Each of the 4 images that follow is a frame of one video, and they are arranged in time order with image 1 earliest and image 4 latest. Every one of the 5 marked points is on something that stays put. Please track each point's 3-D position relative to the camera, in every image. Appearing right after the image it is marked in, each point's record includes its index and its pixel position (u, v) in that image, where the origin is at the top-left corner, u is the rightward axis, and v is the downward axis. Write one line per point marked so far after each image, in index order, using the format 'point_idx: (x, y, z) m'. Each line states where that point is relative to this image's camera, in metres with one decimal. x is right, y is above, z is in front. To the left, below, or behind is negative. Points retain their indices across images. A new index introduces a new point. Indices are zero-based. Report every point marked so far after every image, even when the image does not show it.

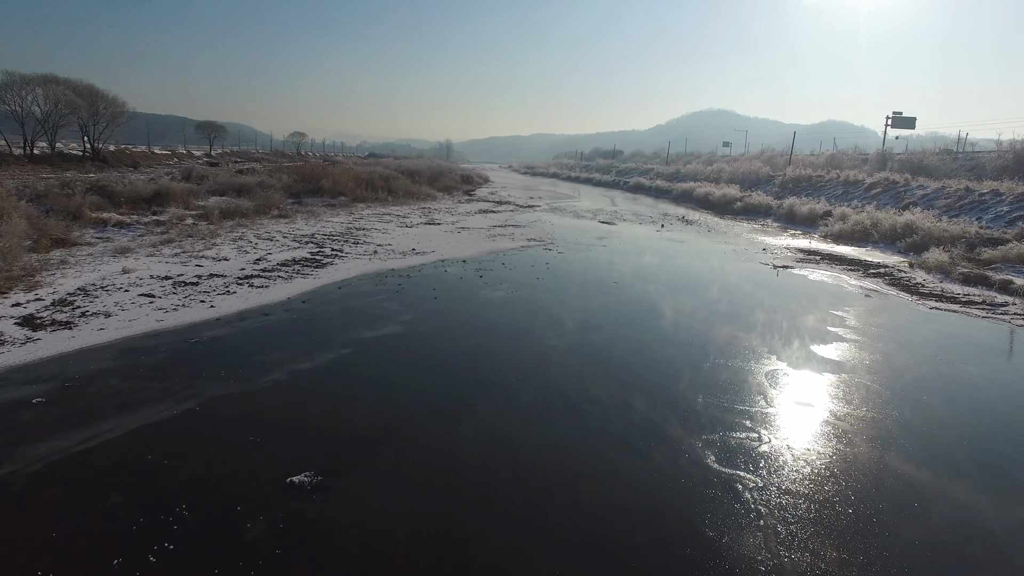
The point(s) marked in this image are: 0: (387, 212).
0: (-3.7, +2.3, +19.8) m
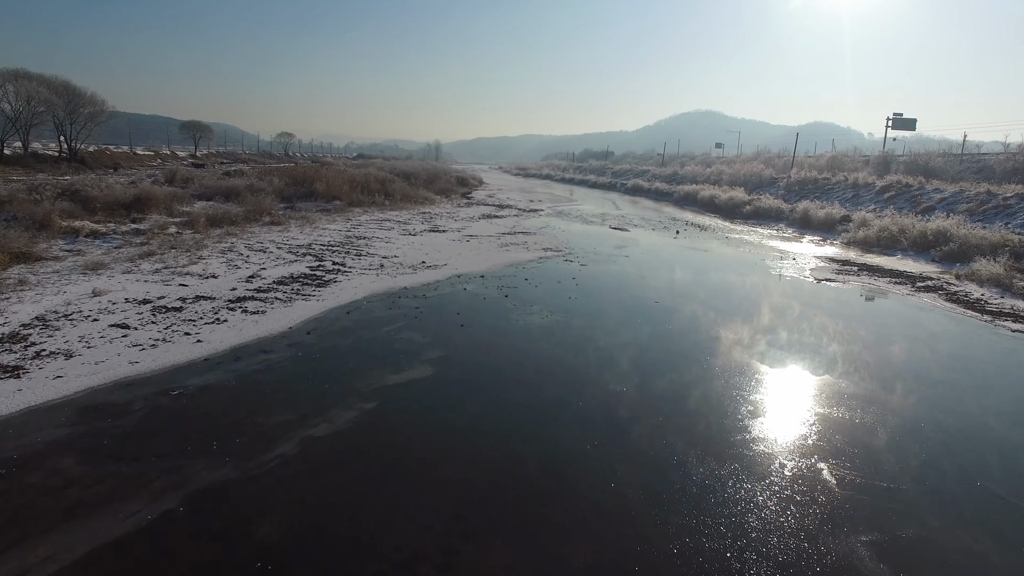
0: (-3.5, +1.9, +18.5) m
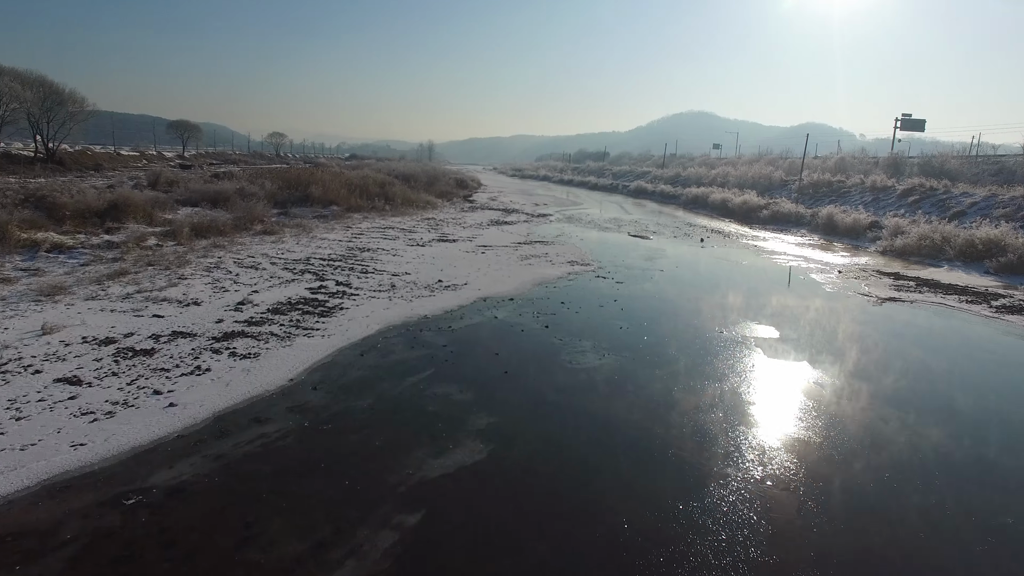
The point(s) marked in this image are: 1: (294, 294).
0: (-3.2, +1.6, +17.0) m
1: (-2.8, -0.1, +8.5) m
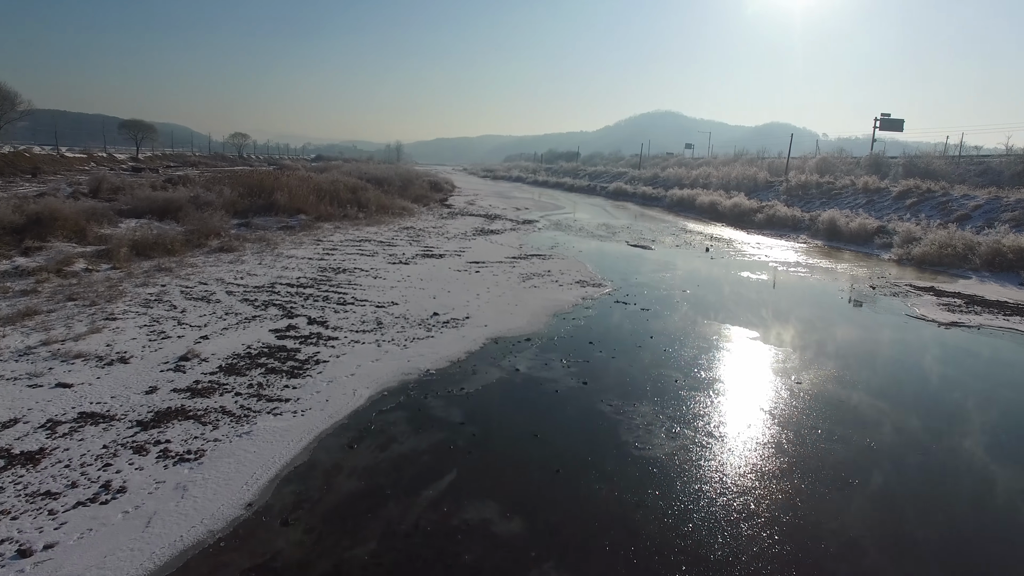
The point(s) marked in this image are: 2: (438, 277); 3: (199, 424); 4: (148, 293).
0: (-3.4, +1.2, +15.1) m
1: (-2.6, -0.5, +6.6) m
2: (-1.2, +0.2, +10.7) m
3: (-2.2, -0.9, +4.6) m
4: (-4.6, 0.0, +8.3) m
